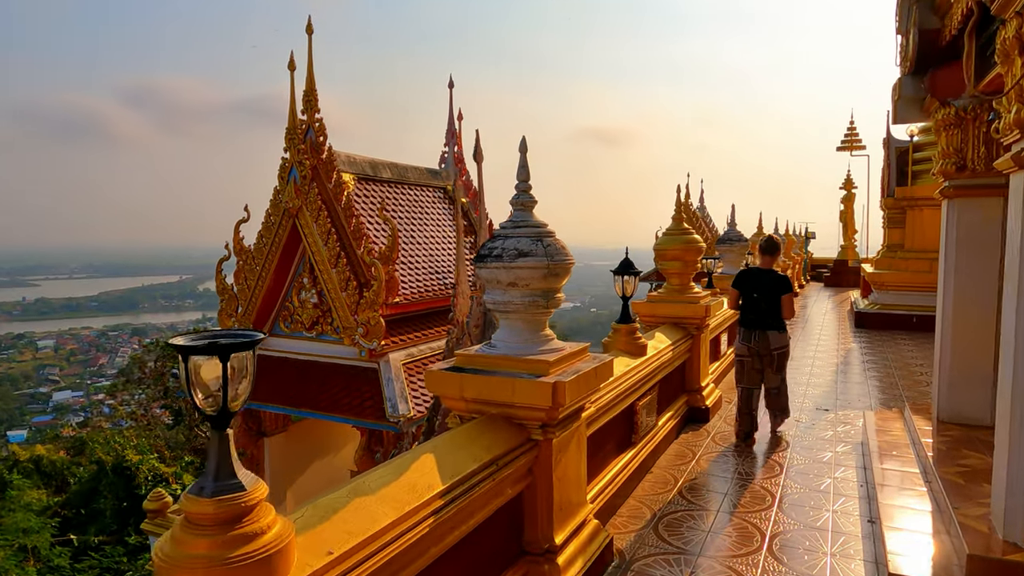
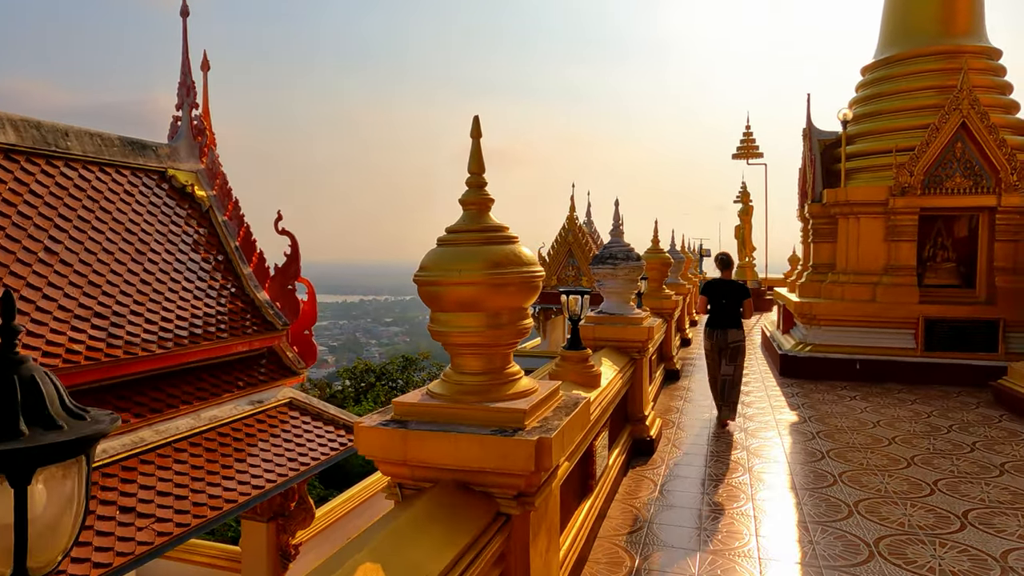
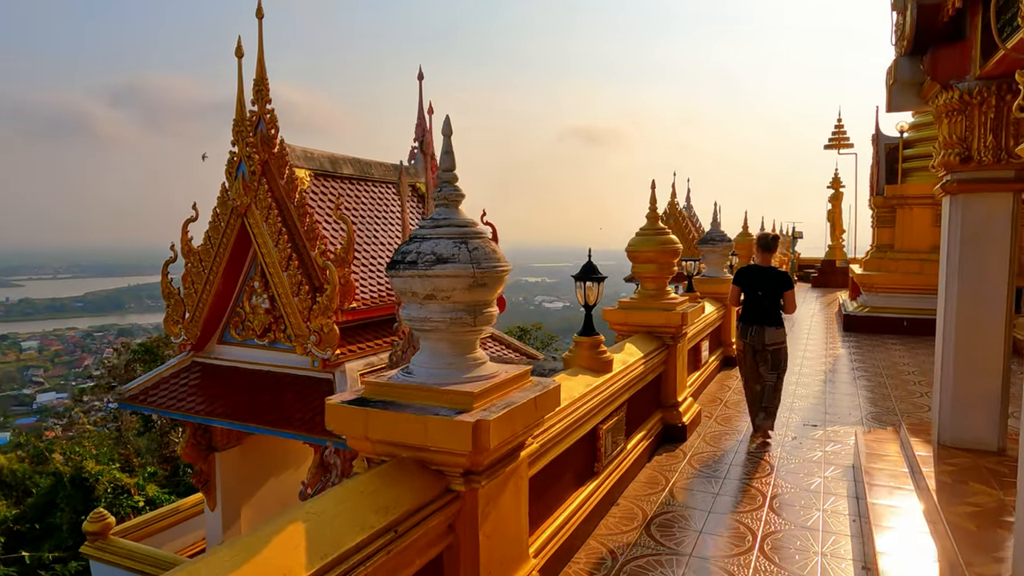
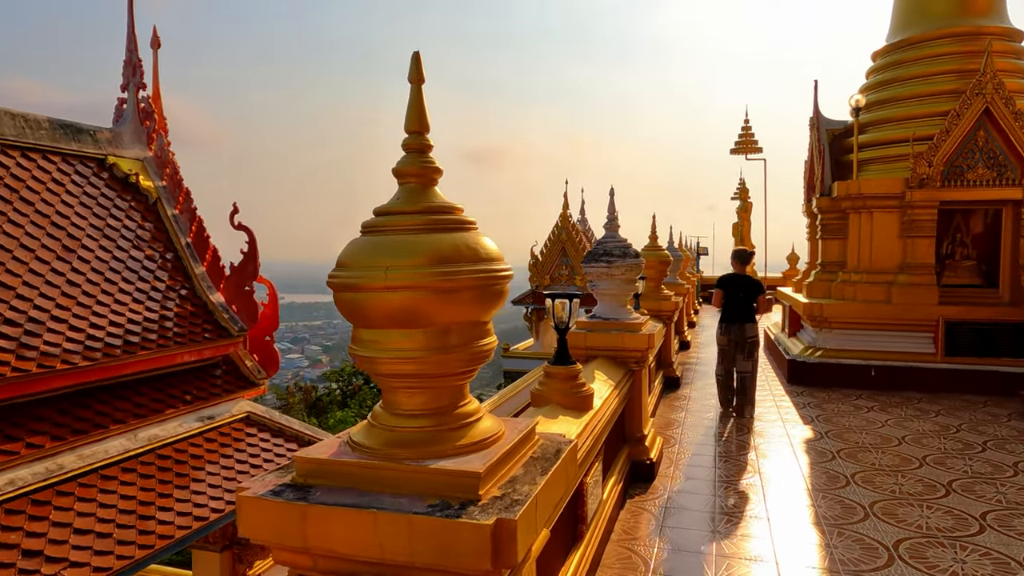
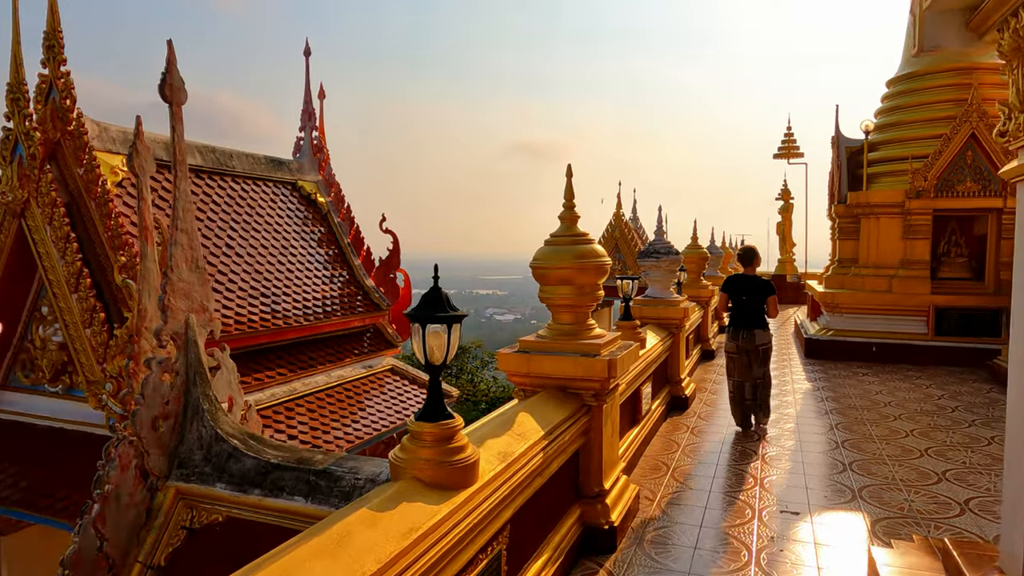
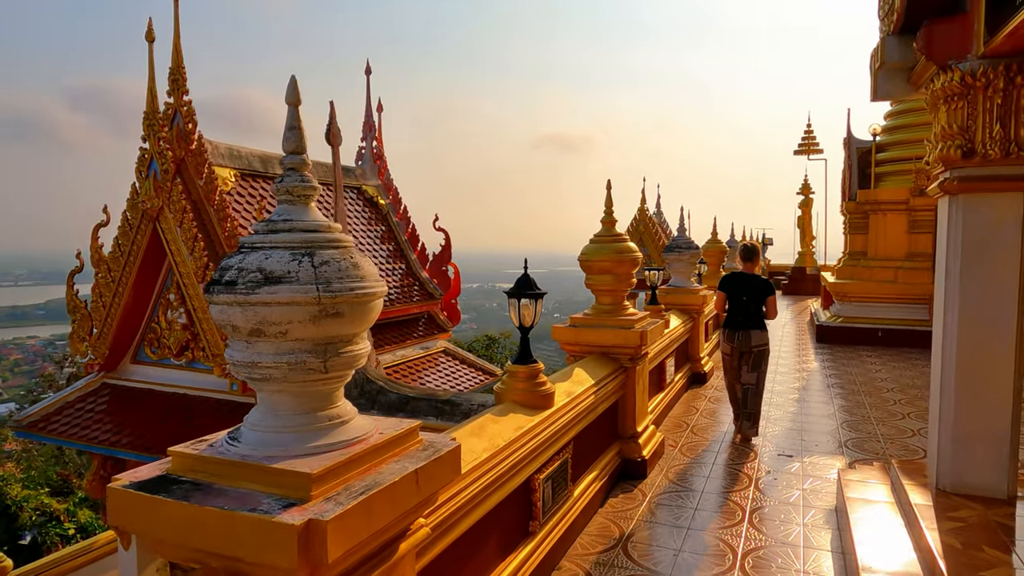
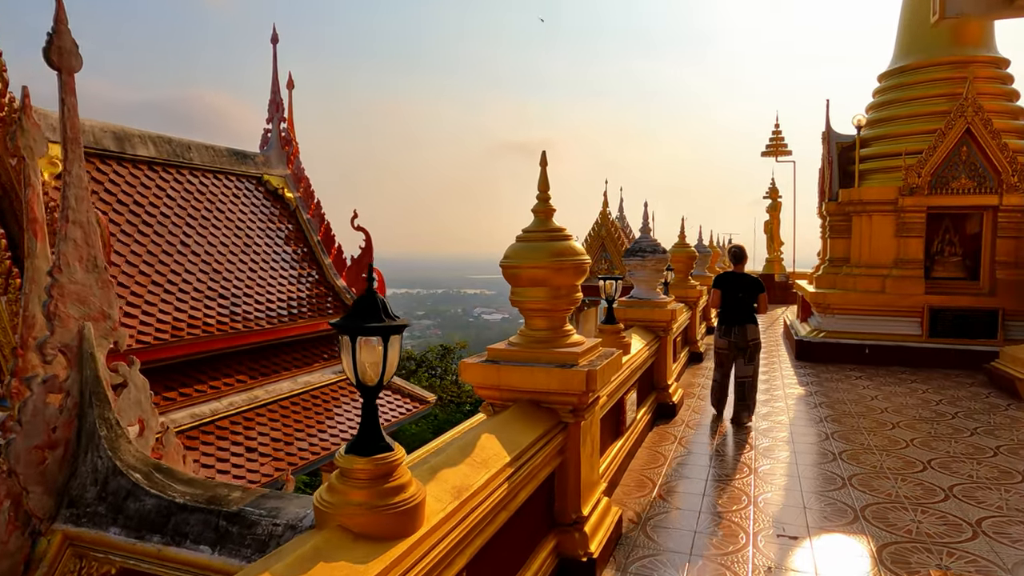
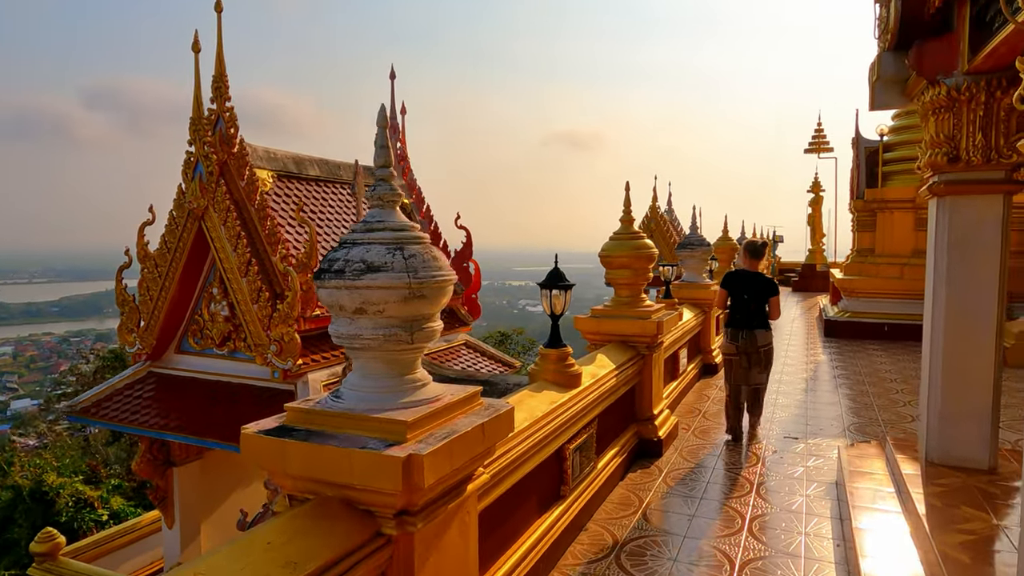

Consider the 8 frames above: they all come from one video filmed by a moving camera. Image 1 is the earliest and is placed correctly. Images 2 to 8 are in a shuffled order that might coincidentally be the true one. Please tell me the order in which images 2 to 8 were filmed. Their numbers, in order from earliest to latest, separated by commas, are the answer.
3, 8, 6, 5, 7, 2, 4
